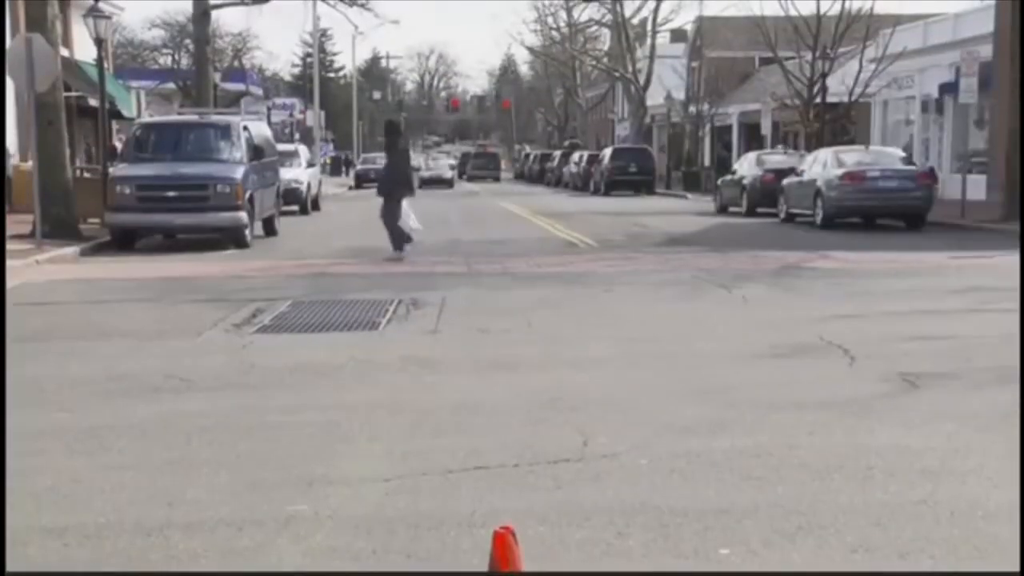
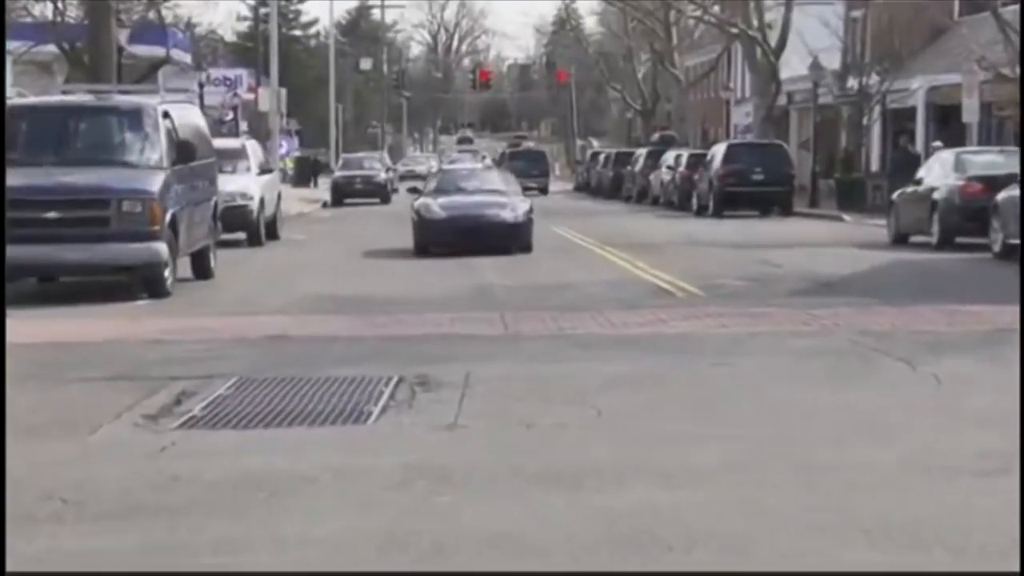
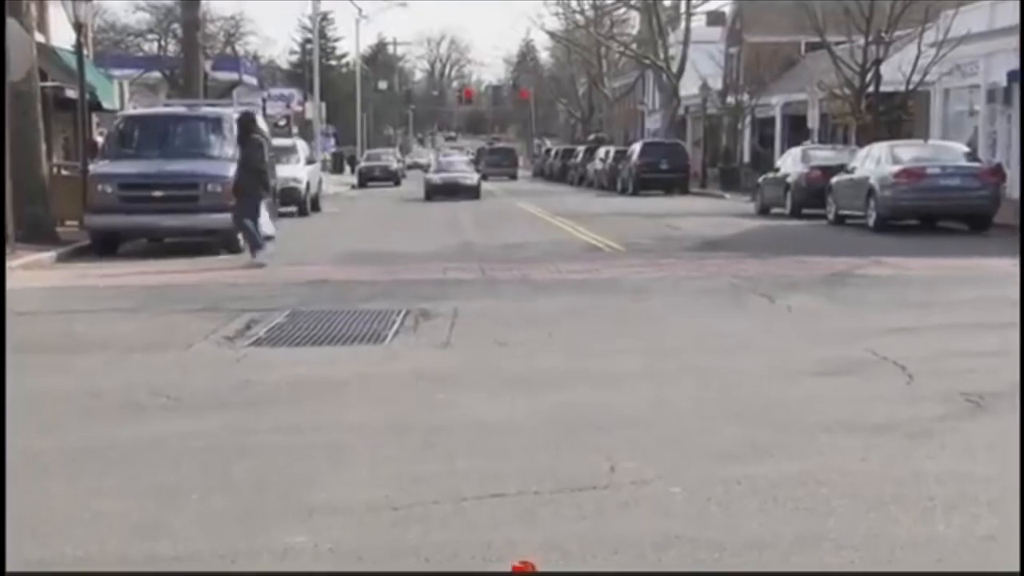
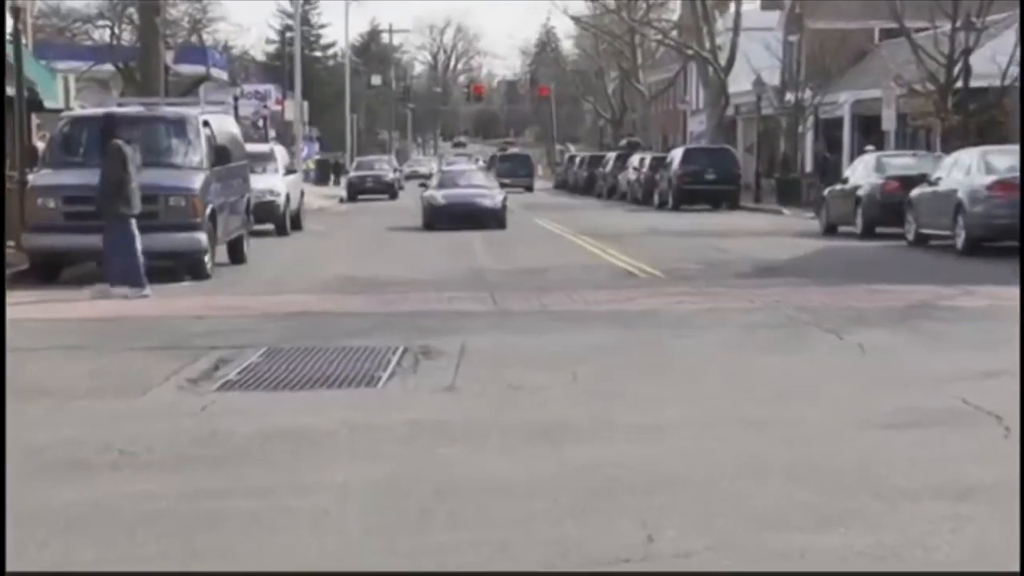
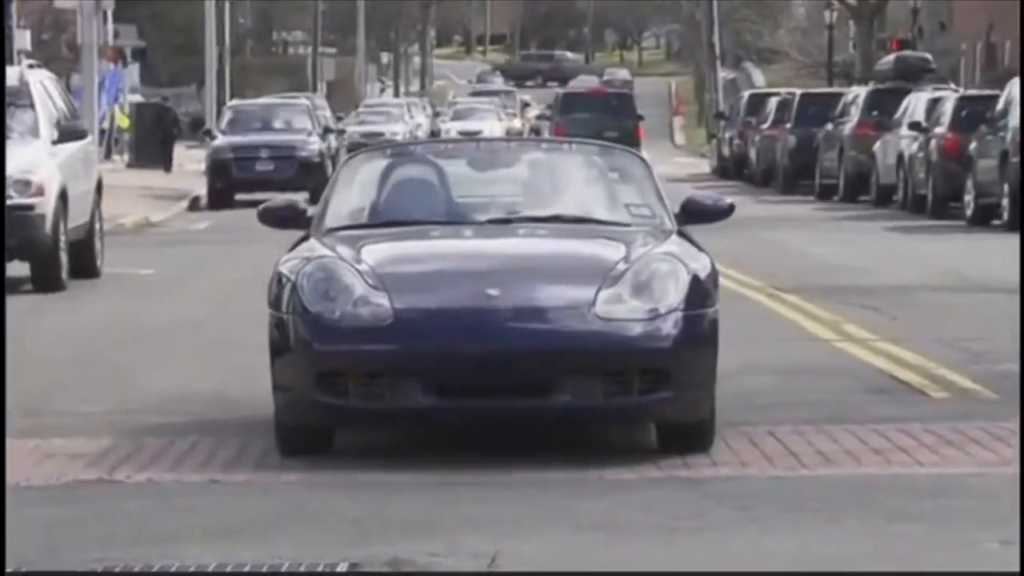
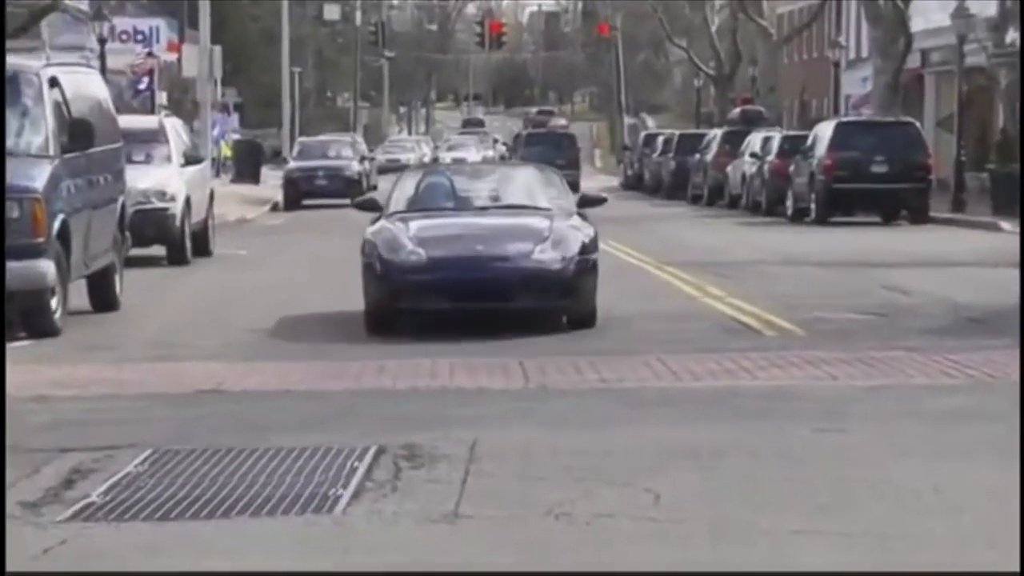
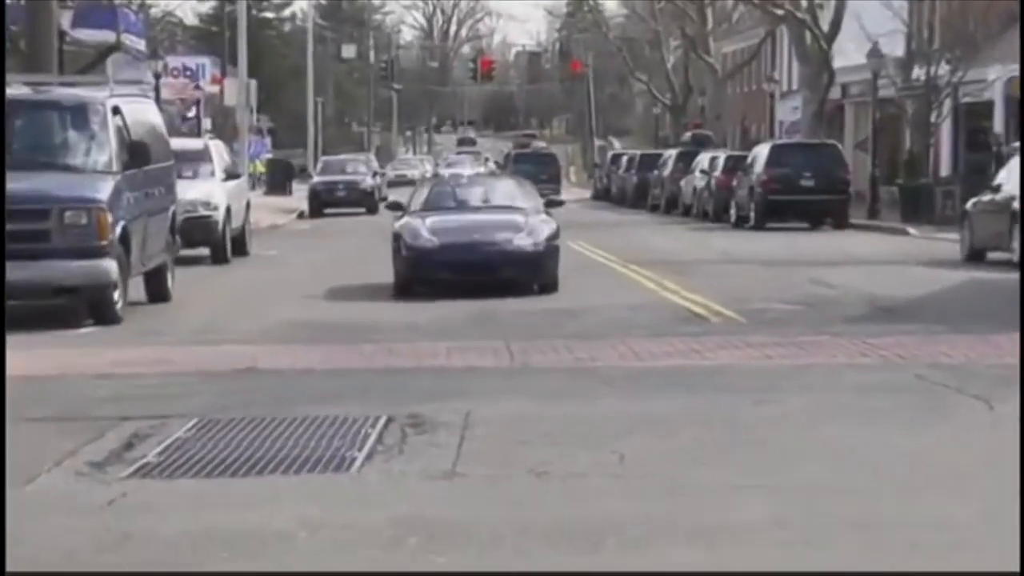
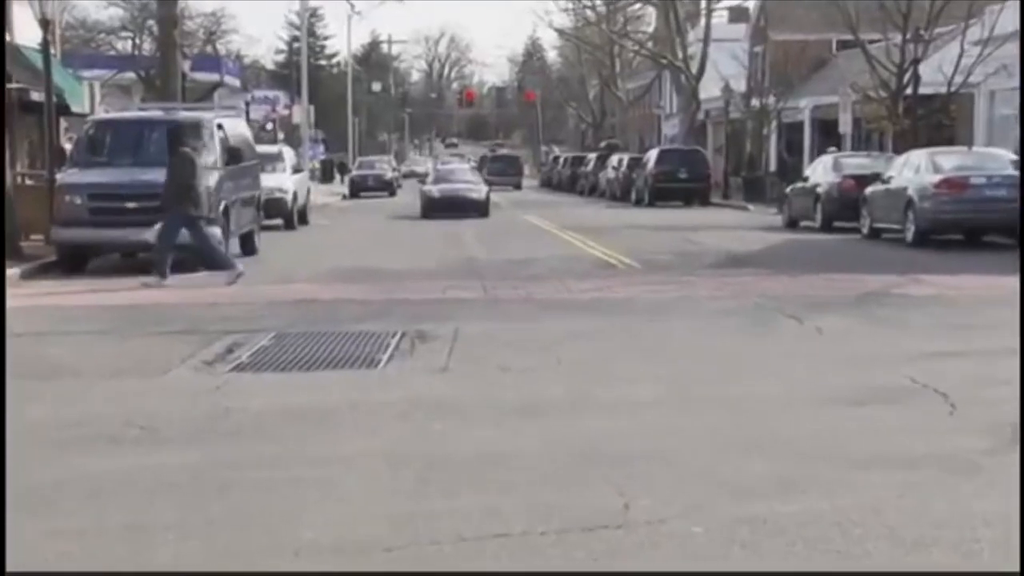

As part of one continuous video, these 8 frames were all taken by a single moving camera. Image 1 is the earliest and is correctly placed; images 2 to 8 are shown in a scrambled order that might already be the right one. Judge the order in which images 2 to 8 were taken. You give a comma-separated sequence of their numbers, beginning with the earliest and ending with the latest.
3, 8, 4, 2, 7, 6, 5
